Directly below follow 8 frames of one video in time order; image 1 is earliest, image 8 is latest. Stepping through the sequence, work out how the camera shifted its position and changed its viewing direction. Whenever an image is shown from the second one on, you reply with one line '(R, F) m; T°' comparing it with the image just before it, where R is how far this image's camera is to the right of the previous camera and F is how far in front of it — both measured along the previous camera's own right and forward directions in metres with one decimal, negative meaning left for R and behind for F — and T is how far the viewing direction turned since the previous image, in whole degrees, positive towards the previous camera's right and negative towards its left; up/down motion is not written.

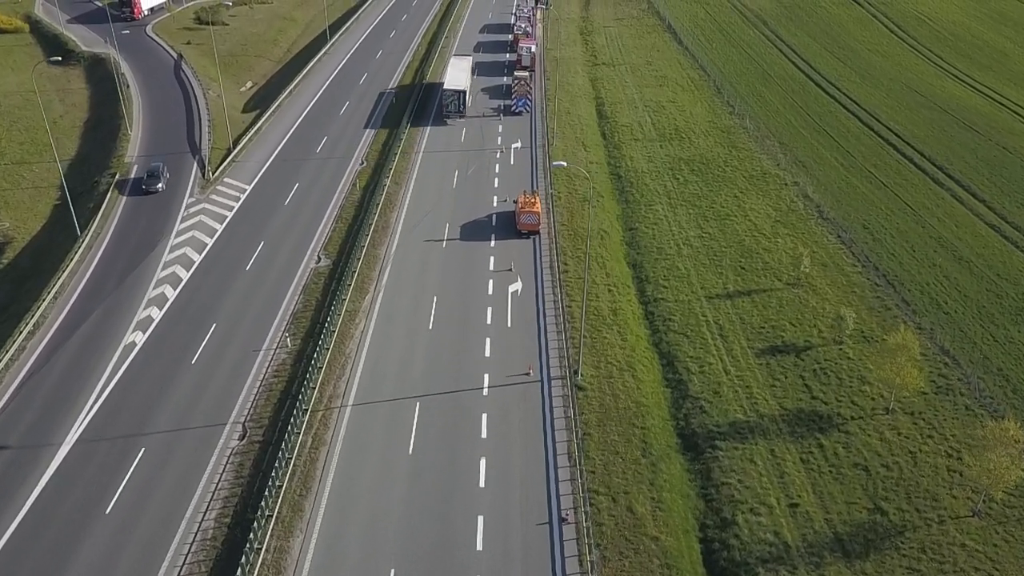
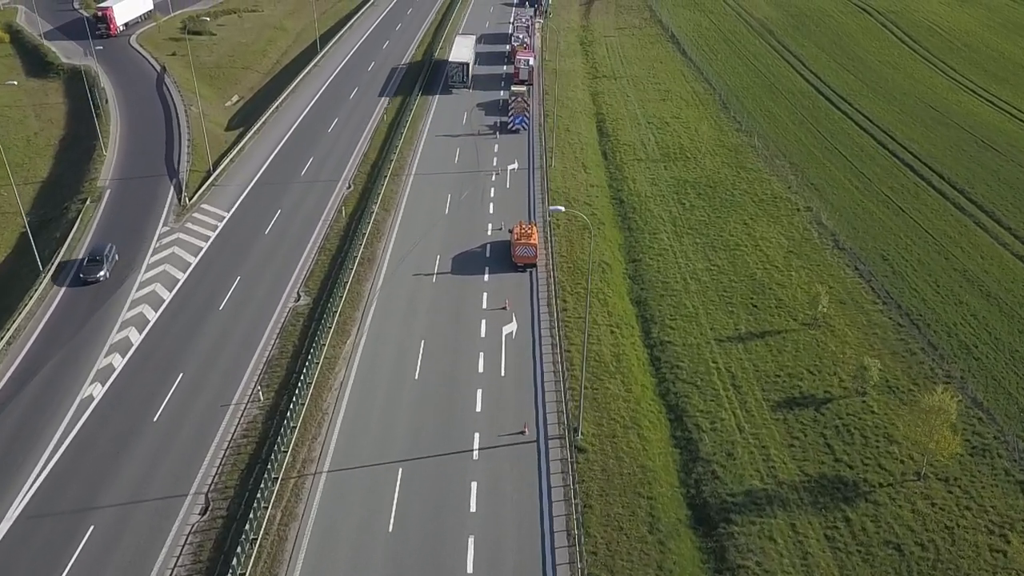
(+0.3, +3.5) m; 0°
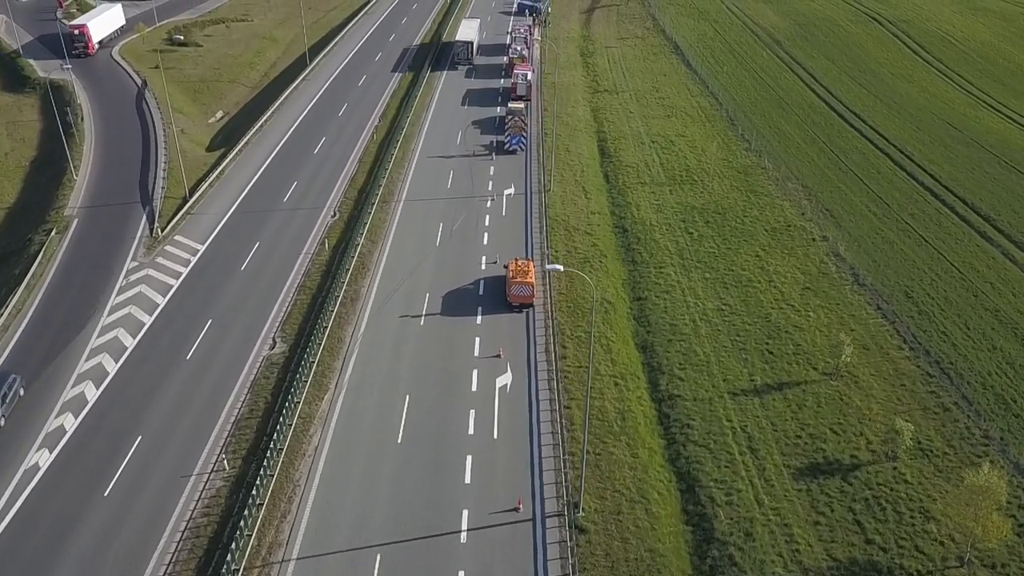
(+0.3, +3.7) m; 0°
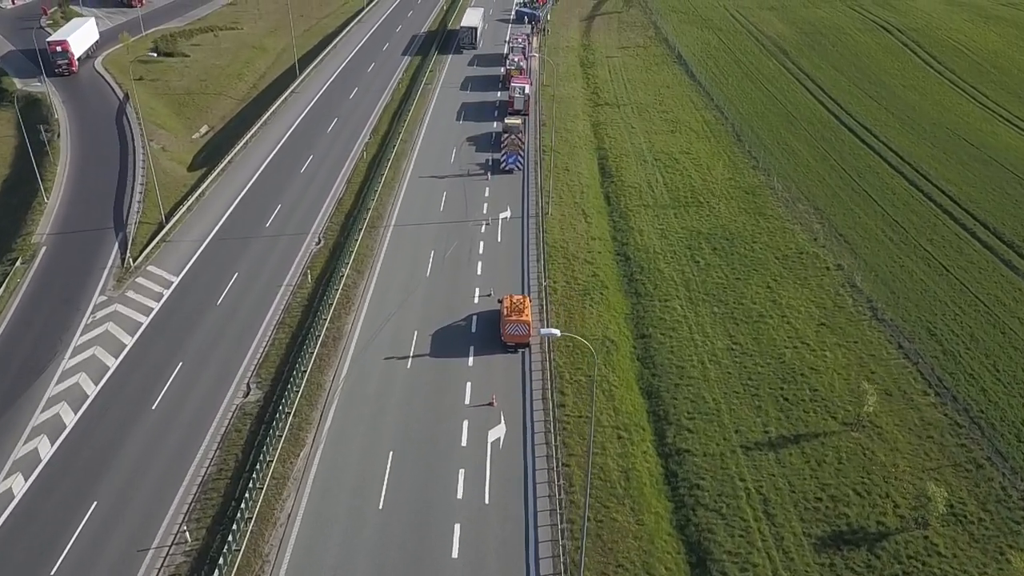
(+0.3, +3.1) m; 0°
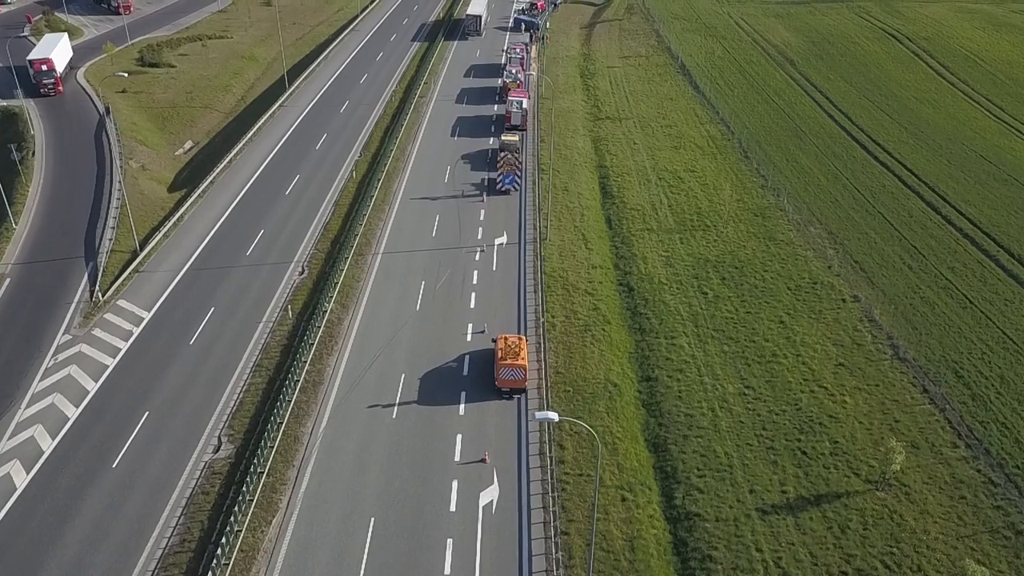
(+0.2, +3.1) m; 0°
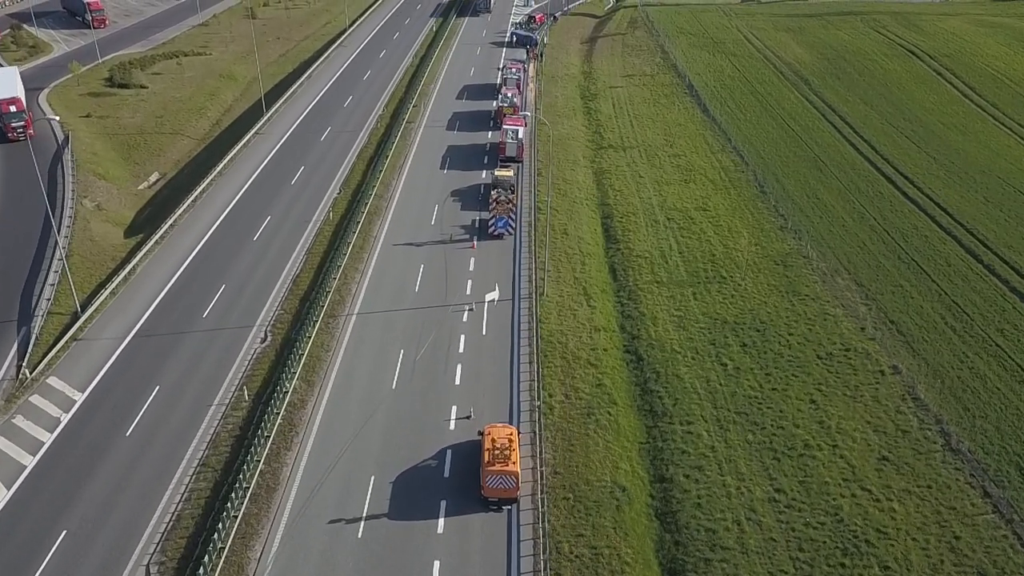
(+0.4, +5.9) m; 0°
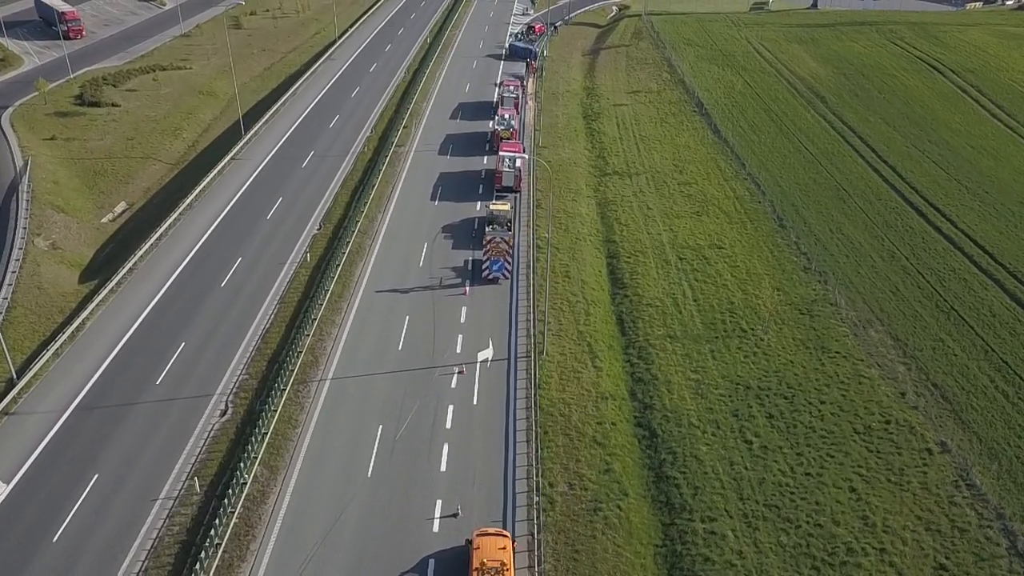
(+0.2, +5.2) m; 0°
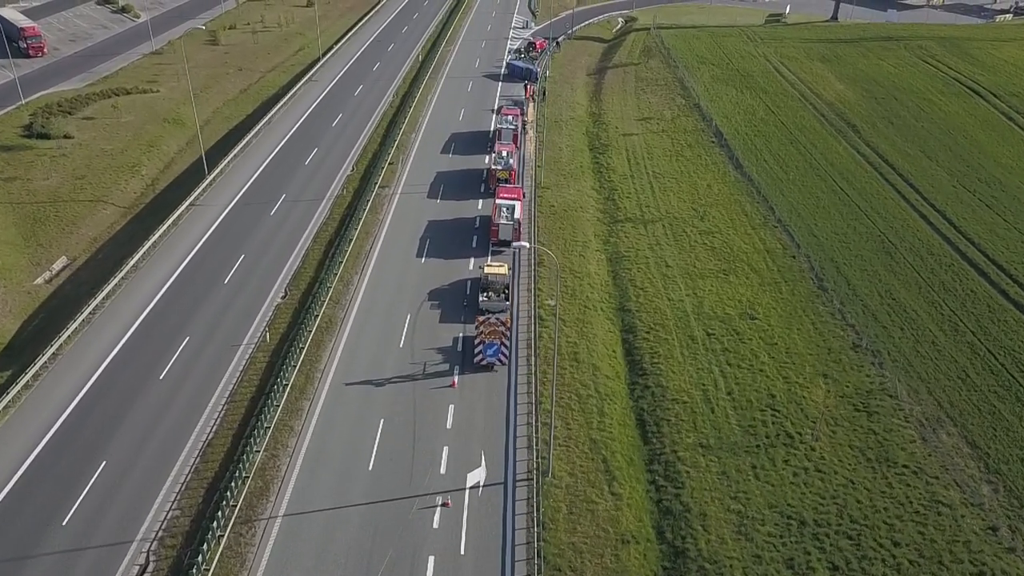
(+0.1, +7.9) m; 0°
